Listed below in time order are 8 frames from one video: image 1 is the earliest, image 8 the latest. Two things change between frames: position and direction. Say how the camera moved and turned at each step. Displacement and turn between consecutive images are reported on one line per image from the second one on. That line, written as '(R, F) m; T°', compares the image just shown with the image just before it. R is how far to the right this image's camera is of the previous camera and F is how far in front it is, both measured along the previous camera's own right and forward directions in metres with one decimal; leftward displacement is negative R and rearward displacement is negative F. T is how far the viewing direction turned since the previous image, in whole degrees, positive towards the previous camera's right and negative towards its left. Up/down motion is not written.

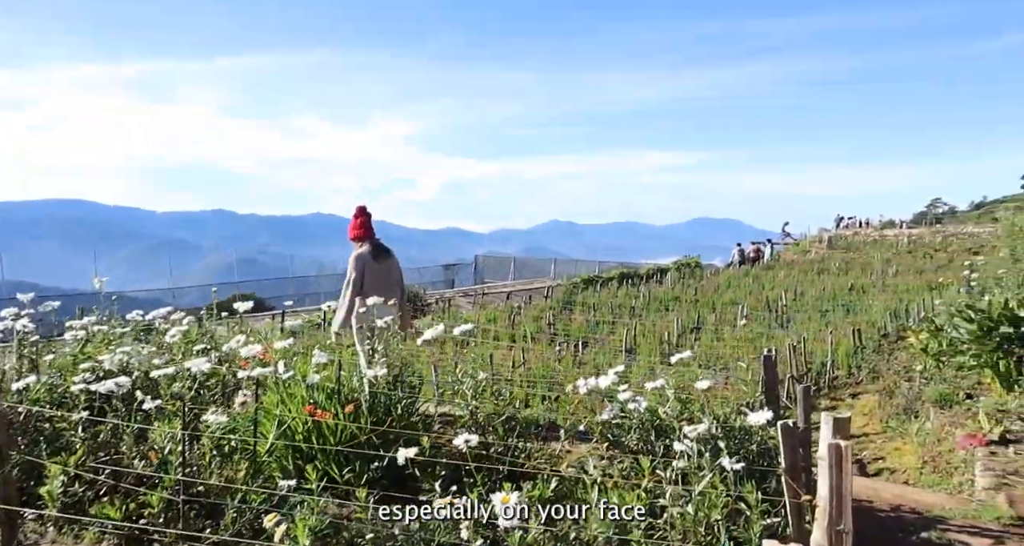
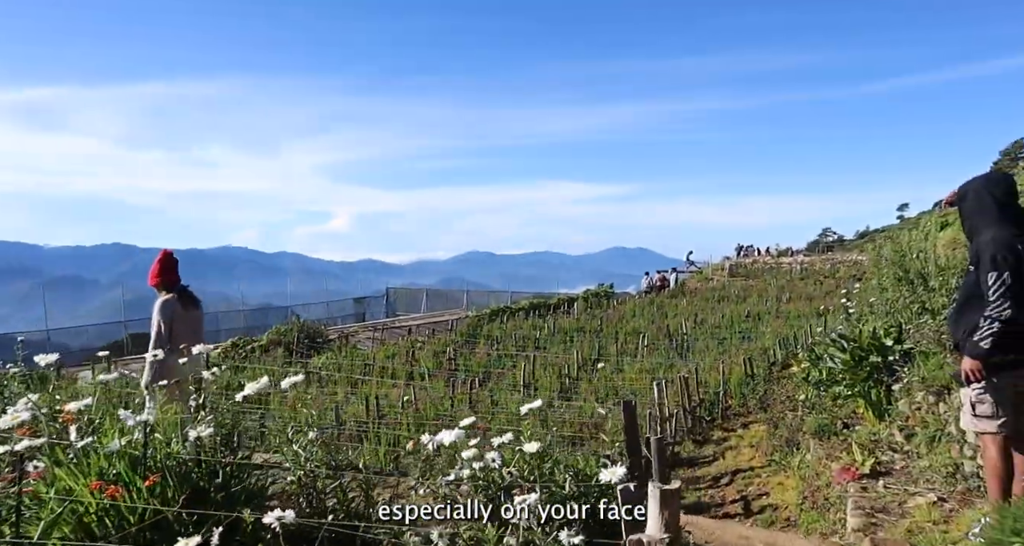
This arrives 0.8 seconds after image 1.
(+0.3, +0.2) m; +7°
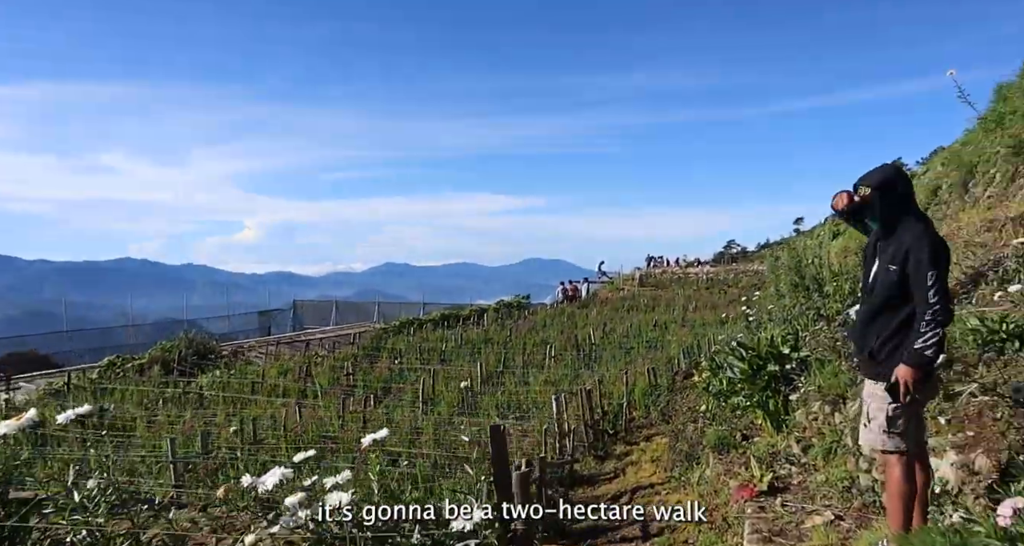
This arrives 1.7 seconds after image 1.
(+0.2, +0.4) m; +7°
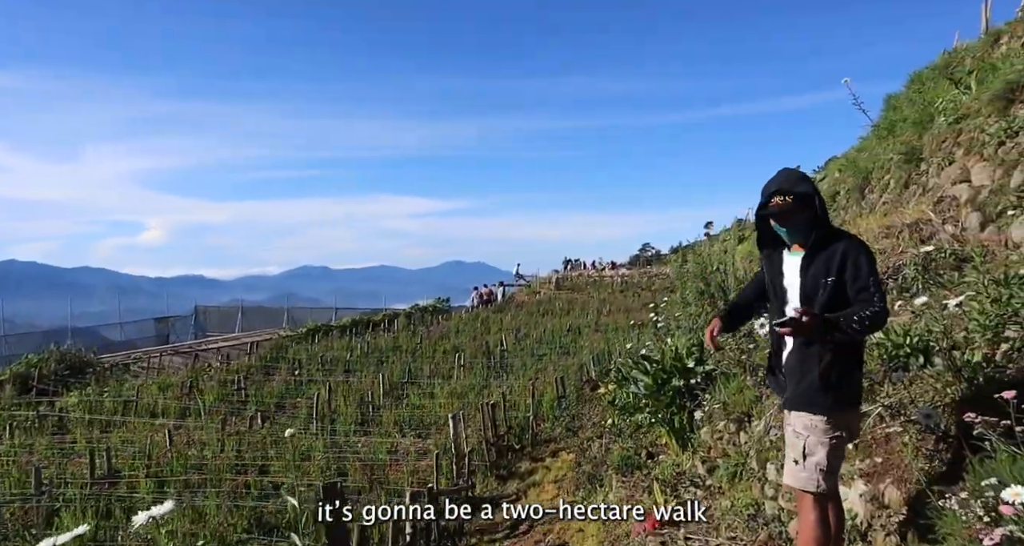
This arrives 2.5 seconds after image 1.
(+0.2, +0.4) m; +6°
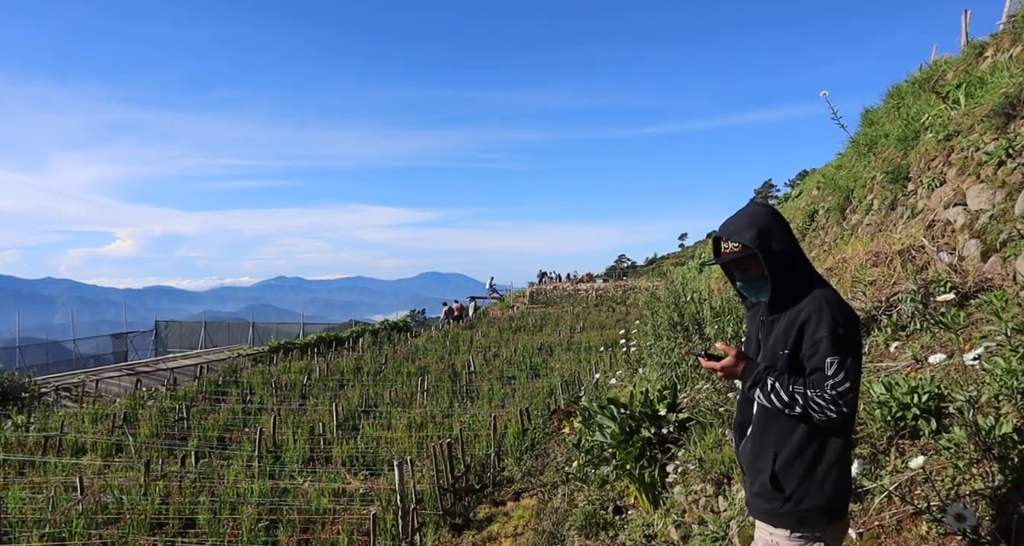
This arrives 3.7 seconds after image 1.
(+0.2, +0.6) m; +2°
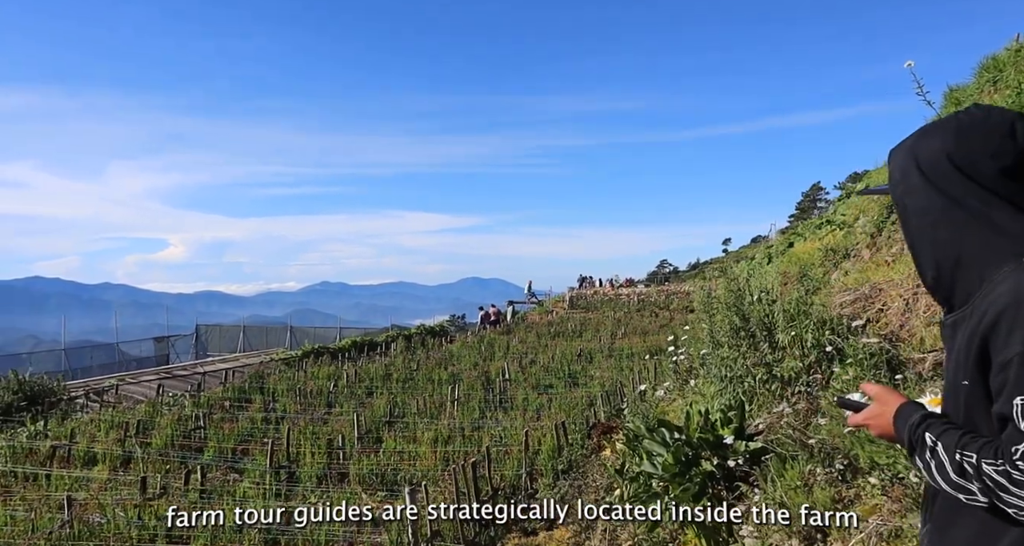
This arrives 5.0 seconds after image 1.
(+0.1, +0.8) m; -3°
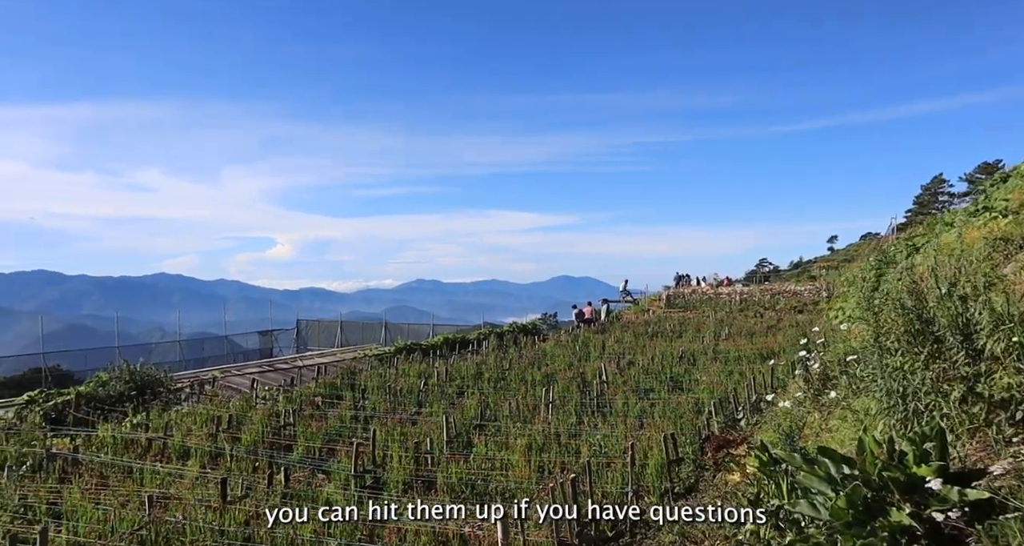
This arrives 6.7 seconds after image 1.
(-0.1, +0.7) m; -7°
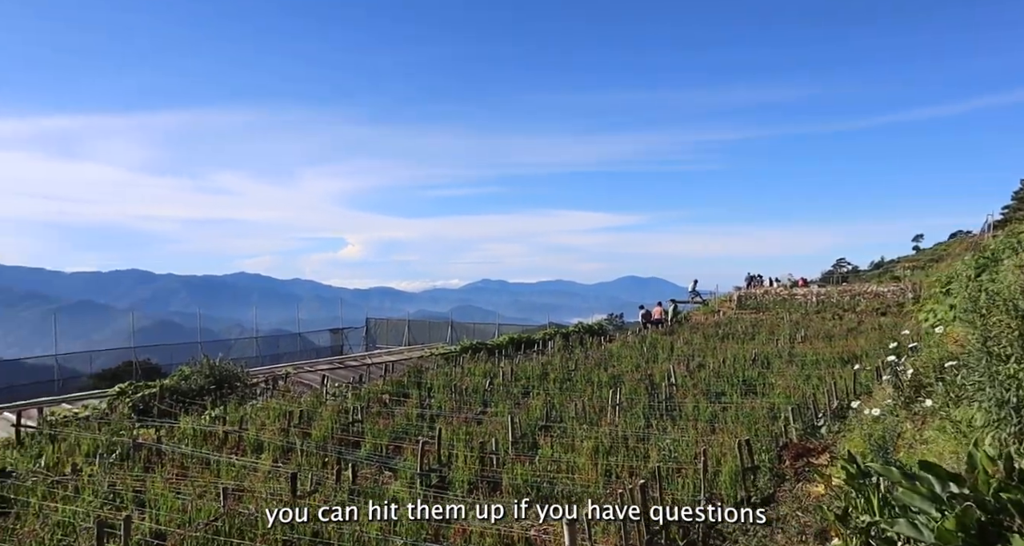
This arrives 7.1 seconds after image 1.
(0.0, +0.2) m; -5°
